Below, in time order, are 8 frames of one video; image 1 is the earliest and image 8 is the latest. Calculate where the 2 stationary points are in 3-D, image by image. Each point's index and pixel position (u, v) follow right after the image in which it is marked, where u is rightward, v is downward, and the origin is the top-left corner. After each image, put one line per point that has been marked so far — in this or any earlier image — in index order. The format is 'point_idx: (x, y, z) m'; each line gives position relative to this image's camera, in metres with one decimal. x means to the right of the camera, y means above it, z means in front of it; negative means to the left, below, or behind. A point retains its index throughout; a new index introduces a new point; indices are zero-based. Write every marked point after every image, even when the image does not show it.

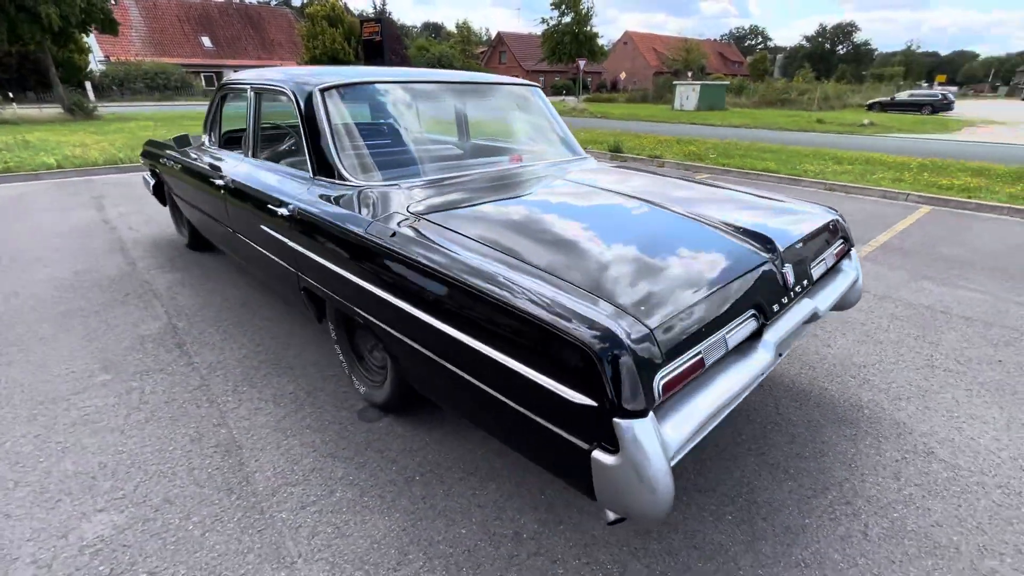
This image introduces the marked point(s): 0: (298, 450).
0: (-1.0, -0.8, +2.3) m
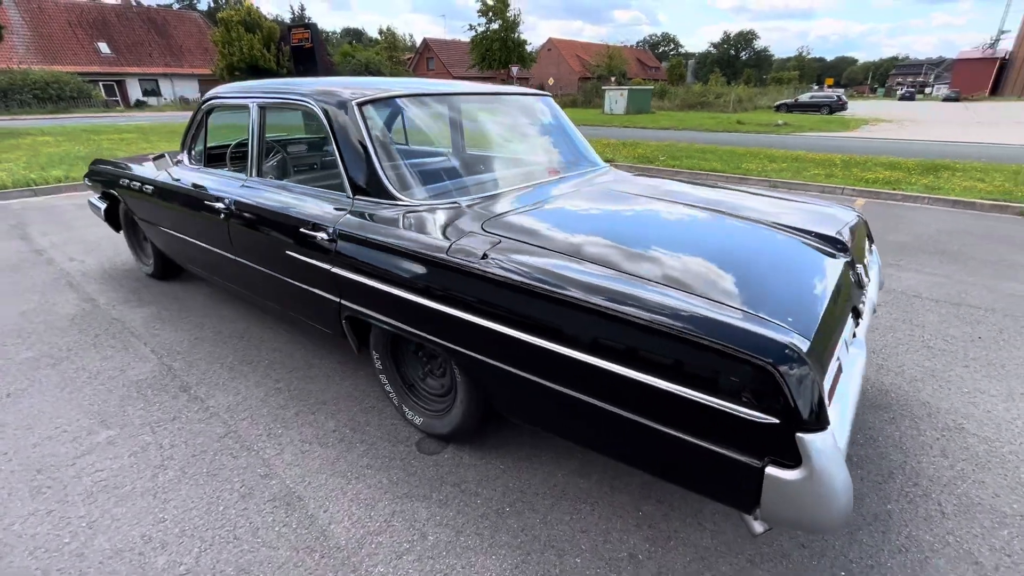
0: (-0.6, -0.9, +2.1) m
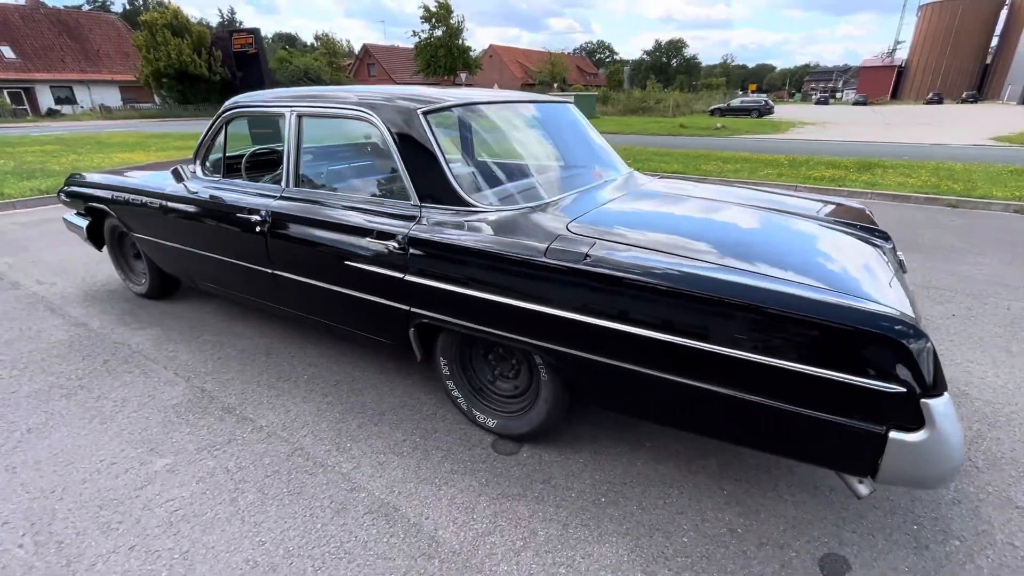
0: (-0.2, -0.9, +2.2) m
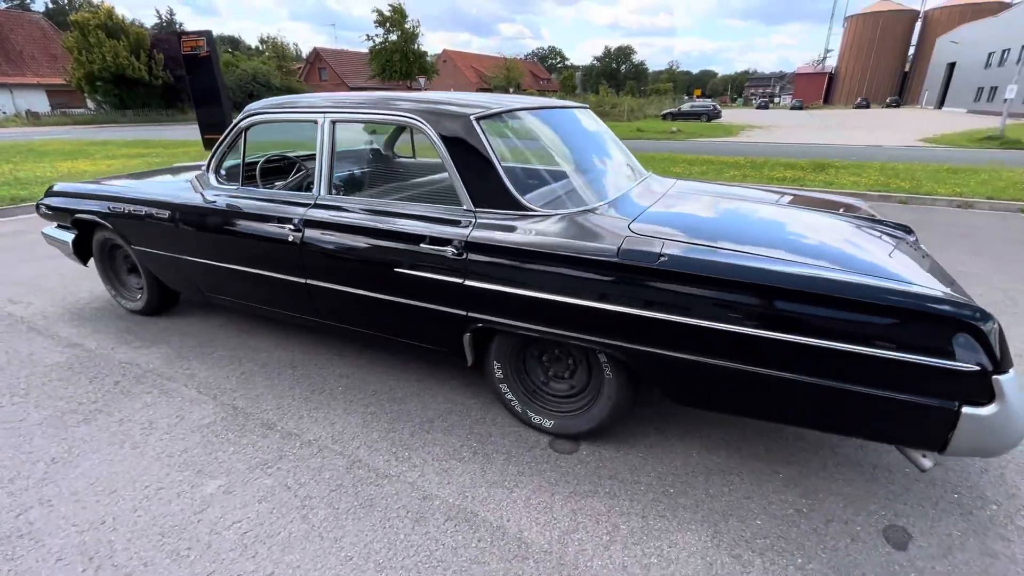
0: (+0.1, -0.9, +2.2) m
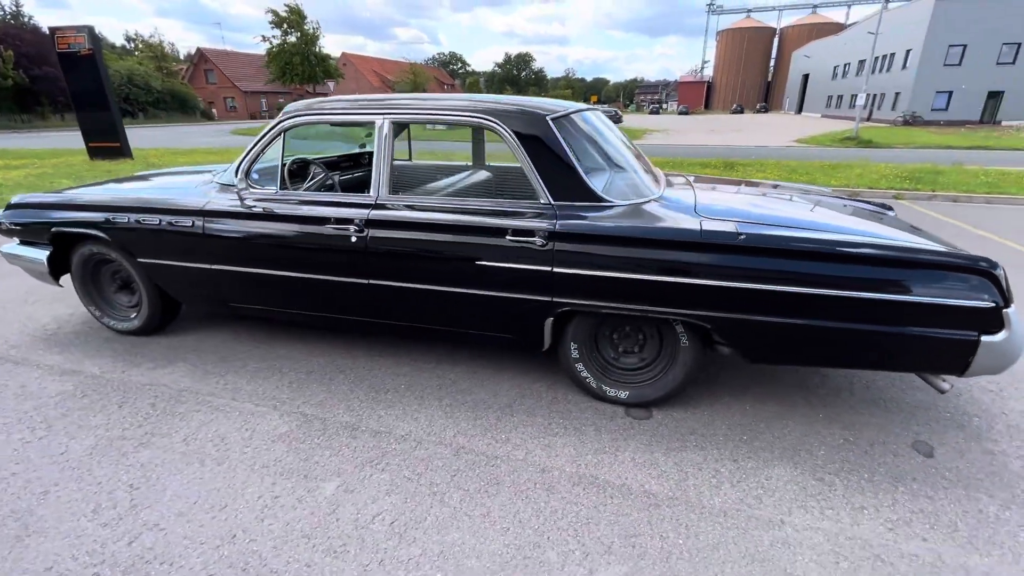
0: (+0.7, -0.8, +2.4) m
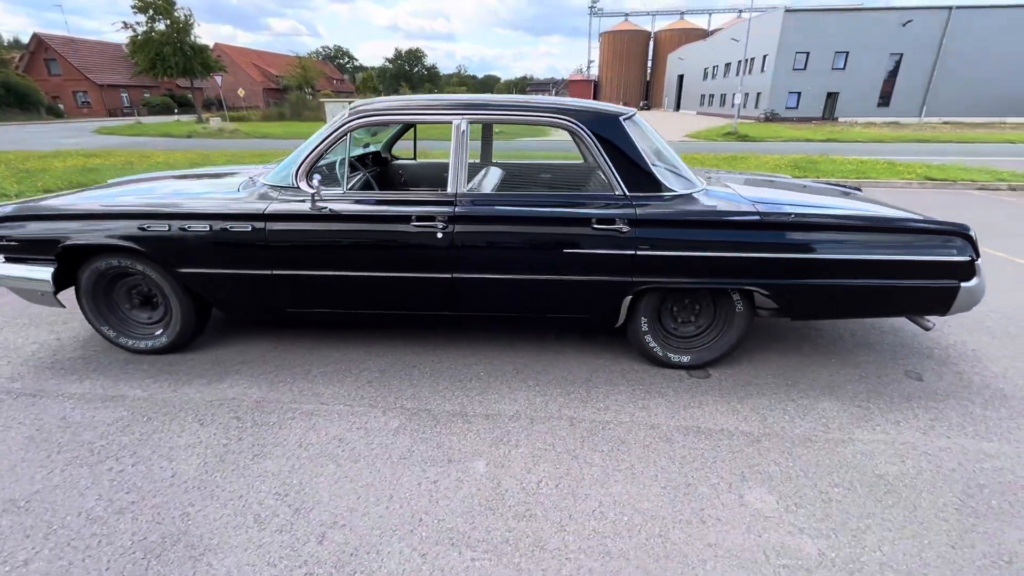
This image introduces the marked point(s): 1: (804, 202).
0: (+1.2, -0.7, +2.9) m
1: (+1.8, +0.6, +3.1) m
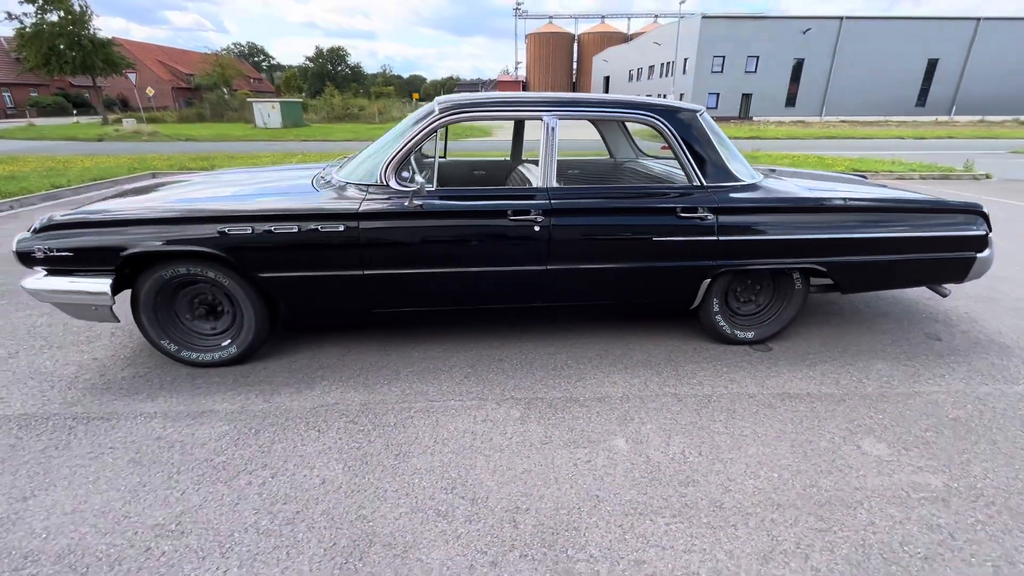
0: (+1.9, -0.6, +3.2) m
1: (+2.4, +0.7, +3.5) m
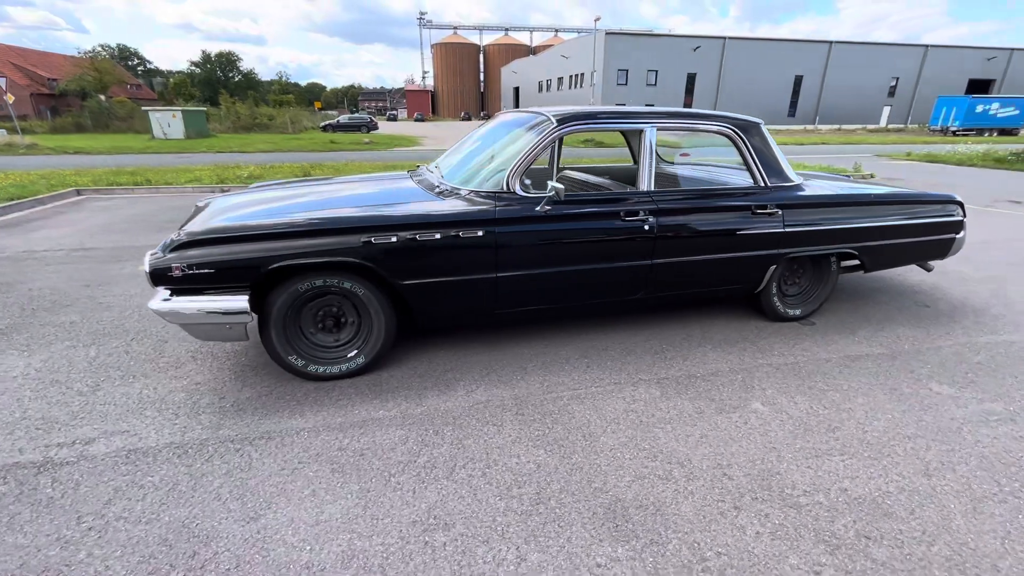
0: (+2.6, -0.4, +3.8) m
1: (+3.0, +0.9, +4.3) m
